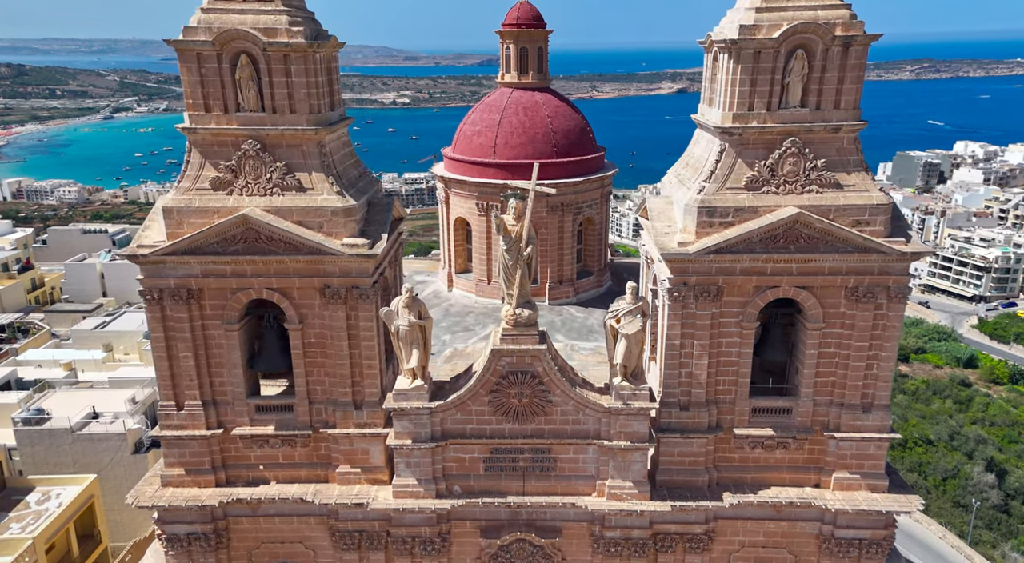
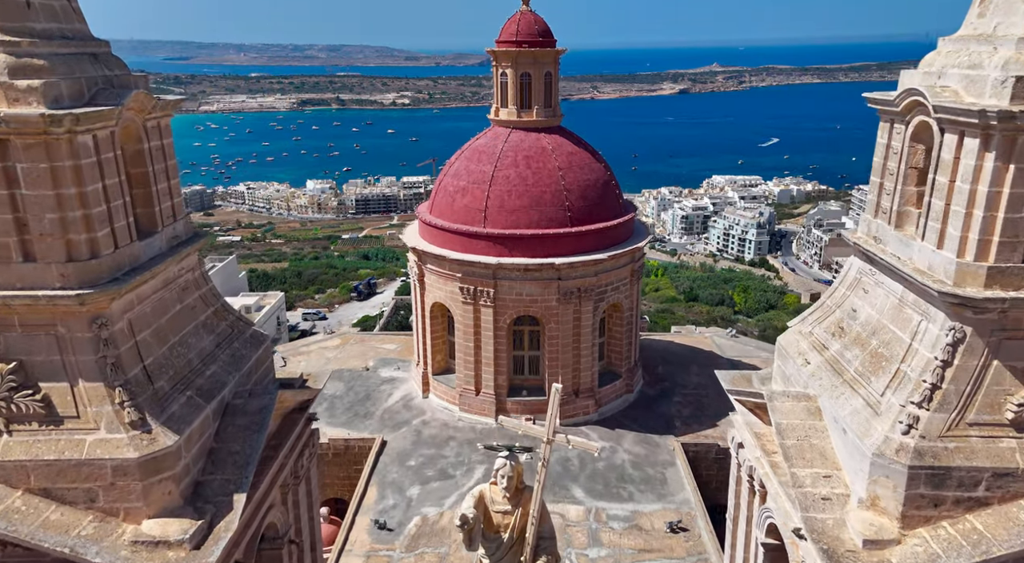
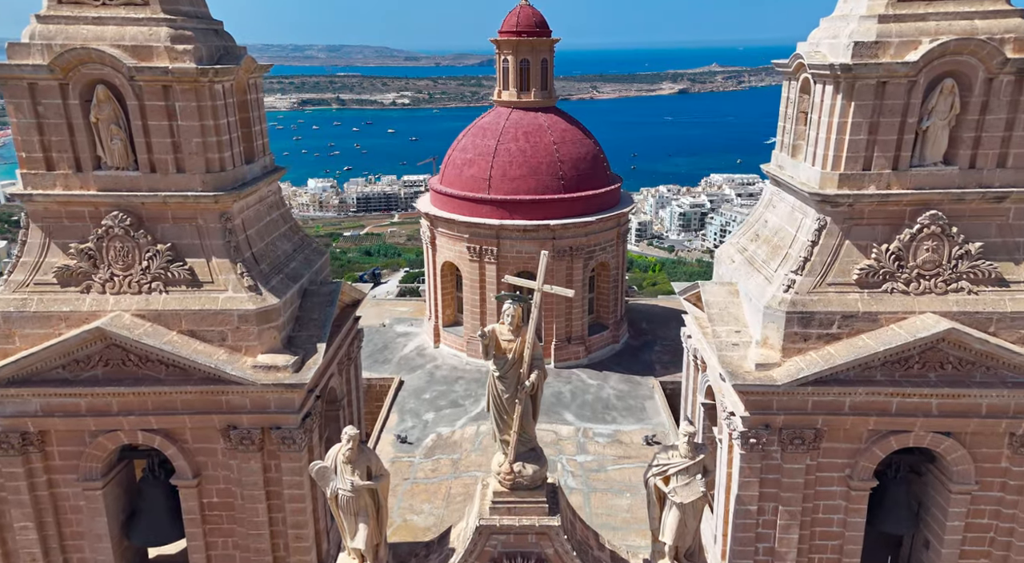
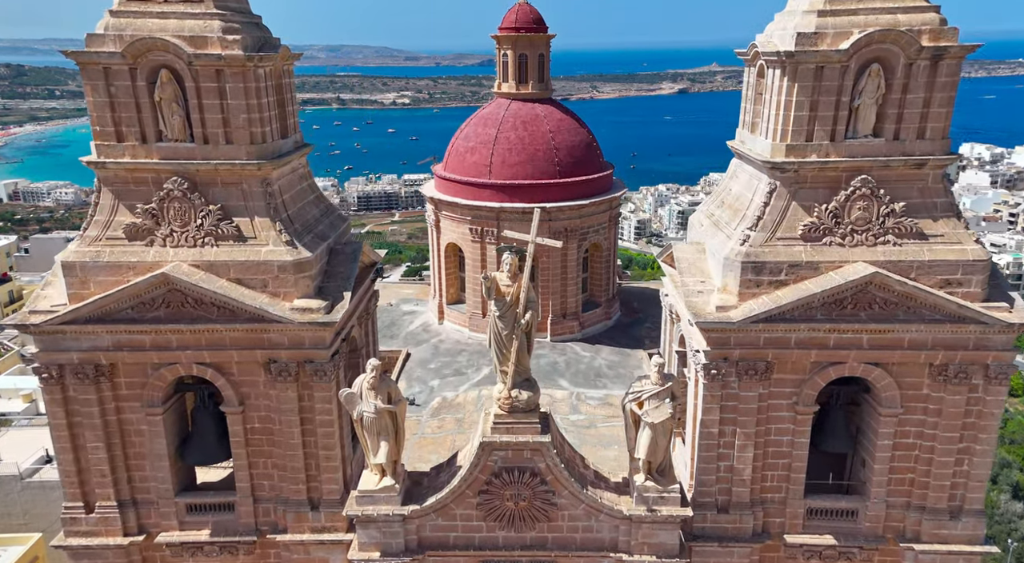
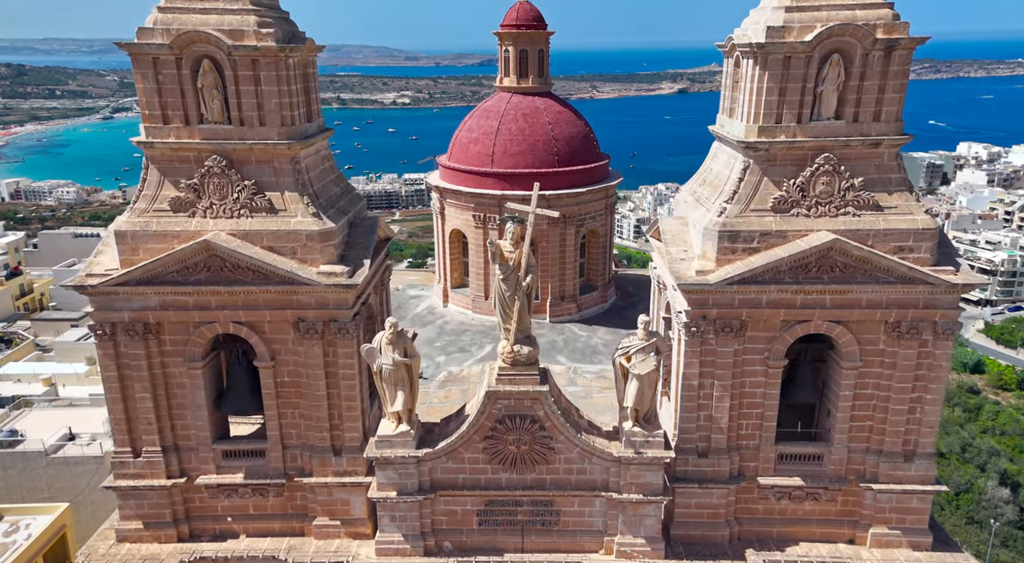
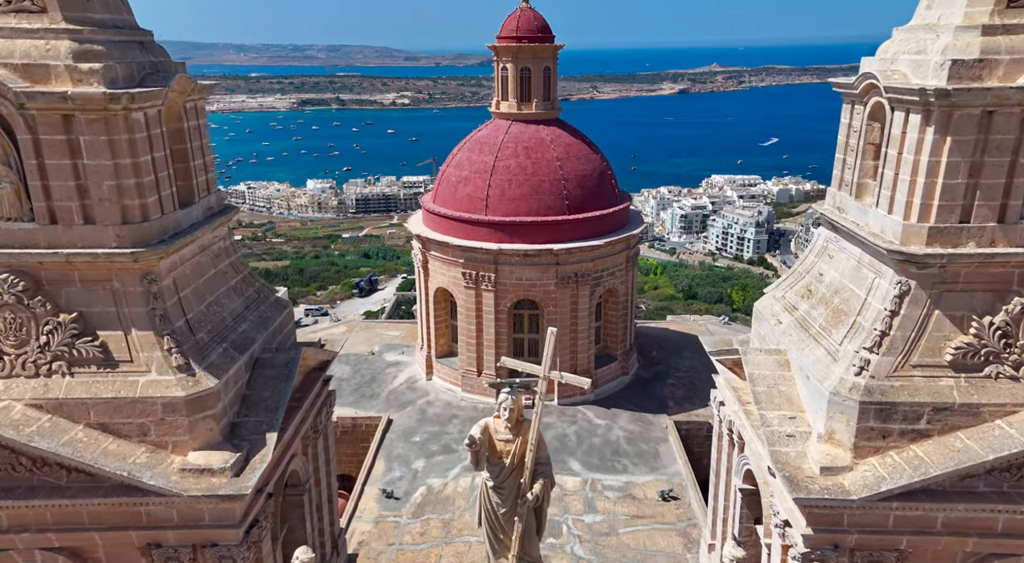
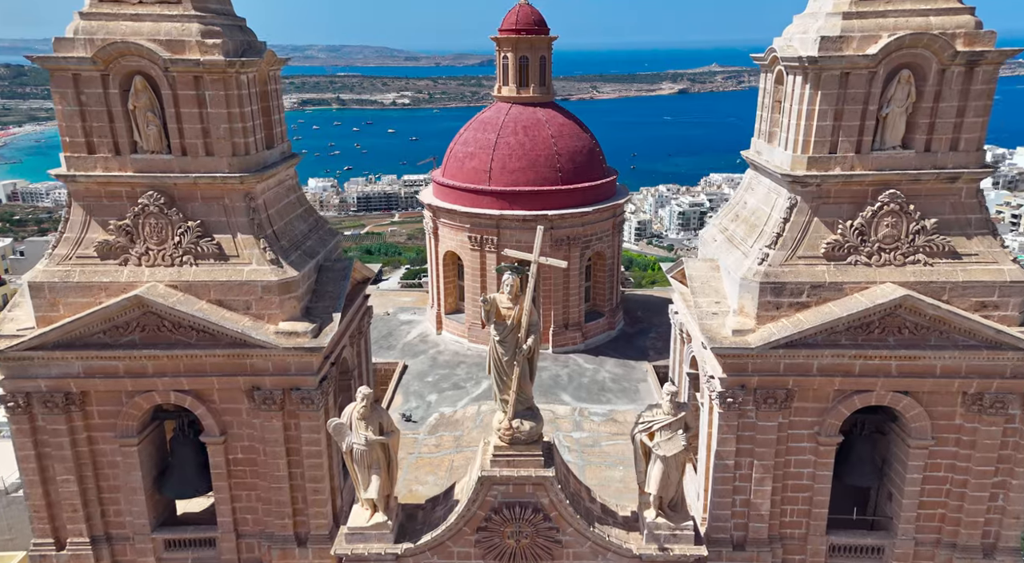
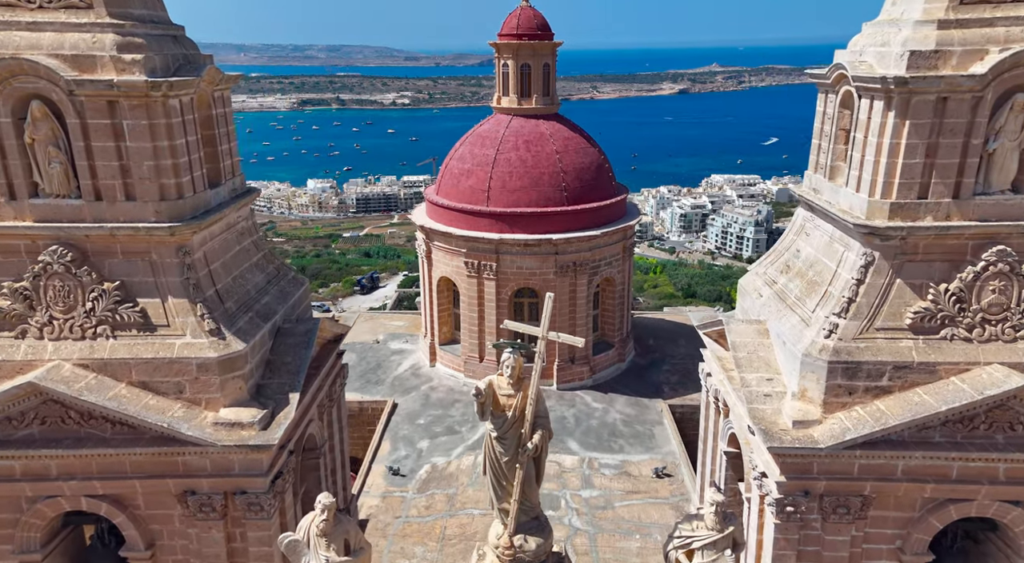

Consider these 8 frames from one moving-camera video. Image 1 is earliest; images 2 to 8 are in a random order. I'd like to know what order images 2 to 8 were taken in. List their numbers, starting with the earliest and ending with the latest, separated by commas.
5, 4, 7, 3, 8, 6, 2
